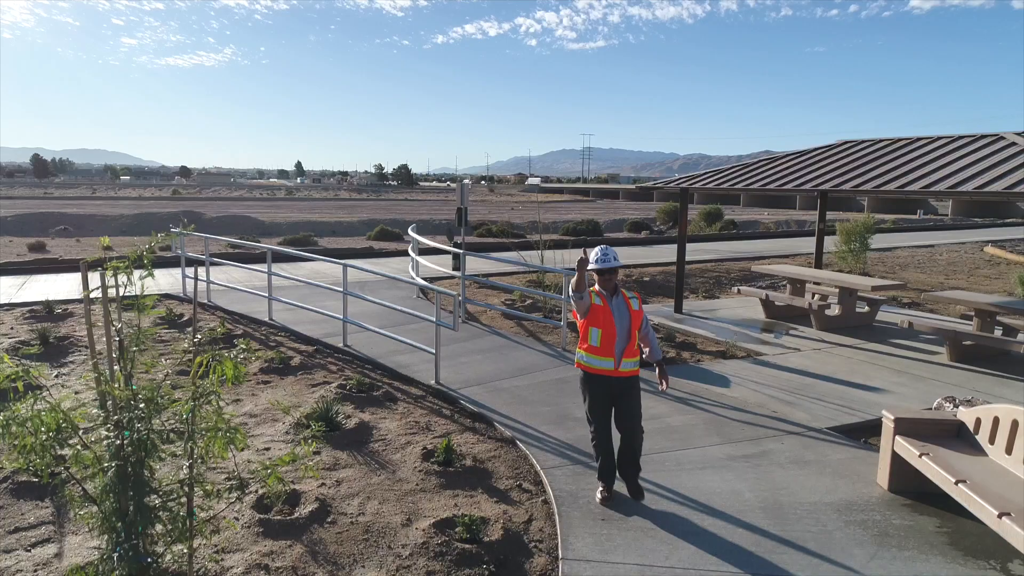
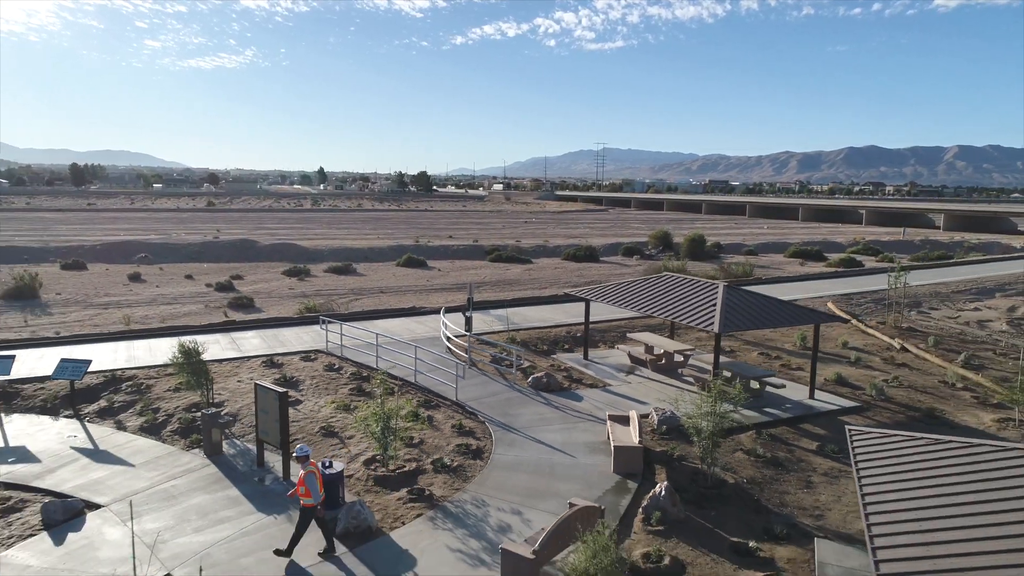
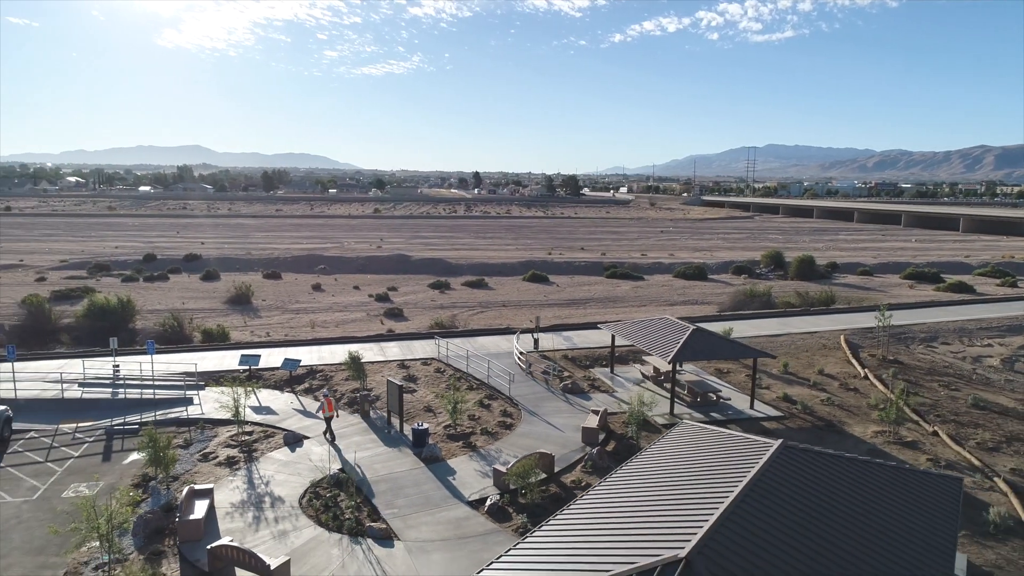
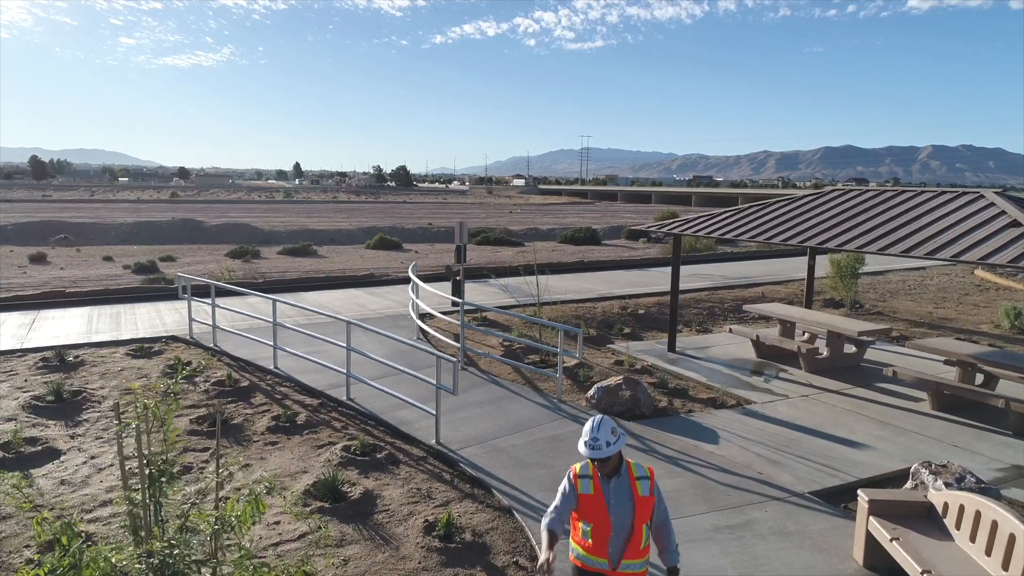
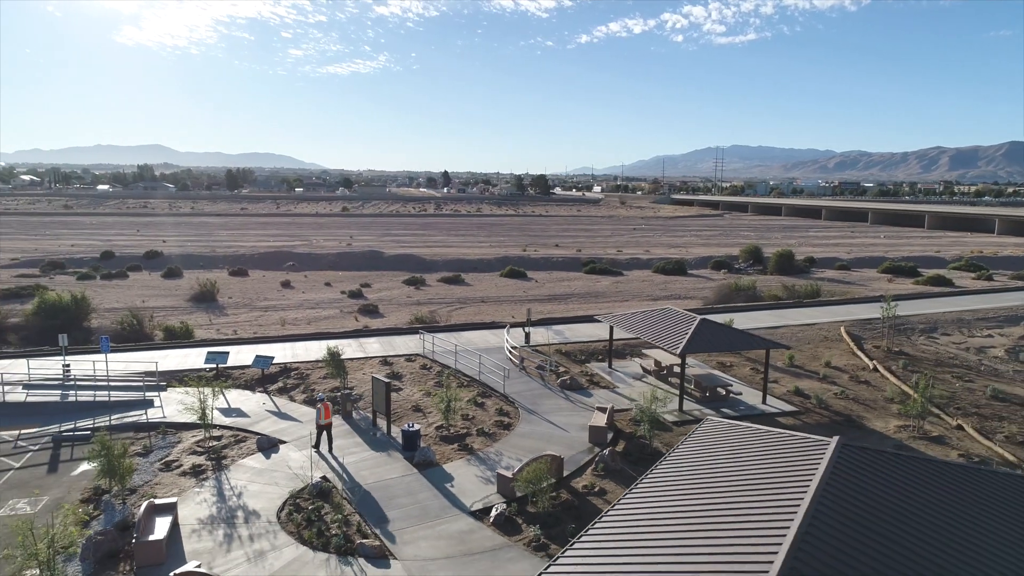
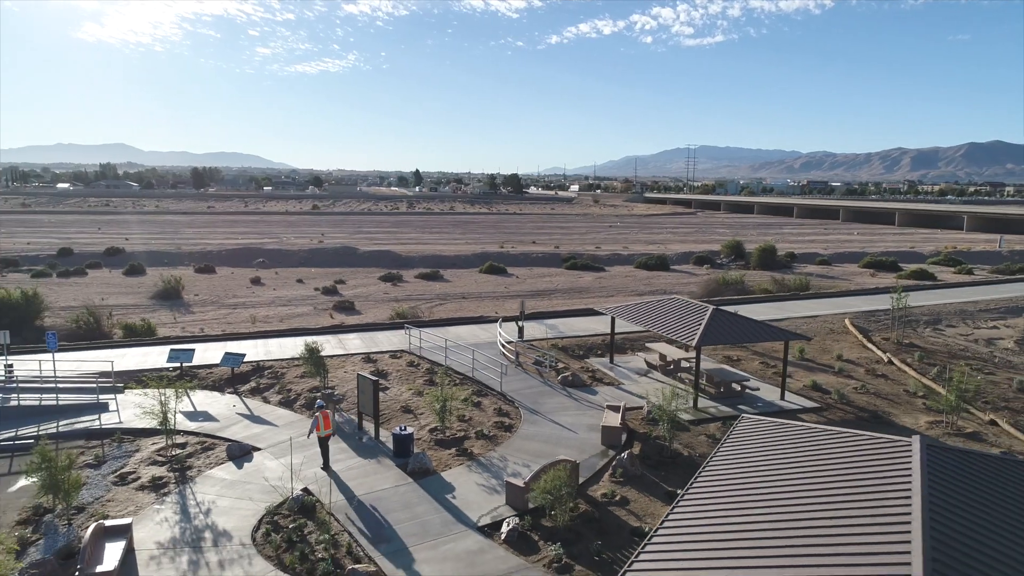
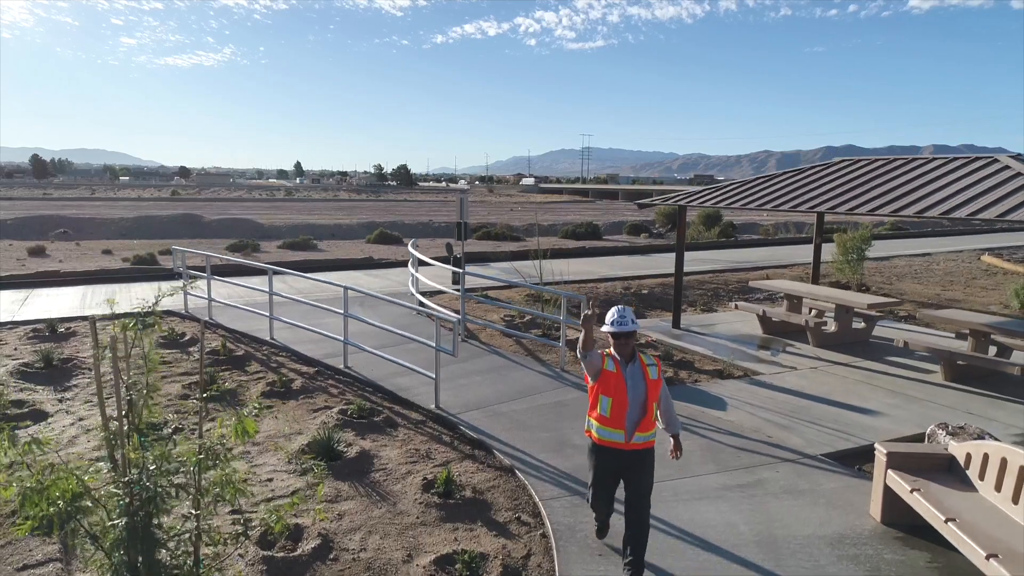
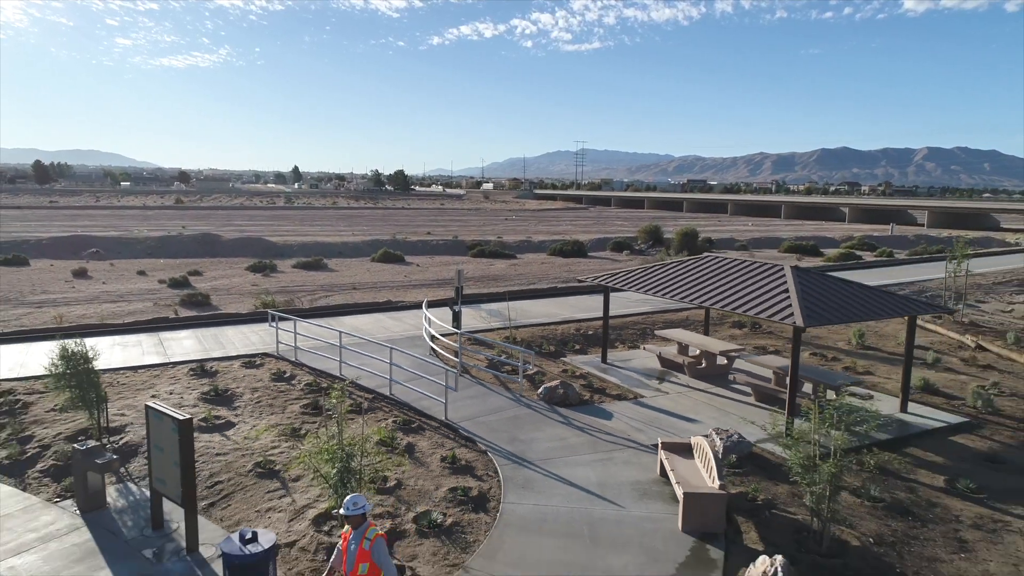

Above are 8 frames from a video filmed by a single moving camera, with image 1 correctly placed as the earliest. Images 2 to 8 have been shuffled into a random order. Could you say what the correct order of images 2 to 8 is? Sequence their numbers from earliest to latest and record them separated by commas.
7, 4, 8, 2, 6, 5, 3
